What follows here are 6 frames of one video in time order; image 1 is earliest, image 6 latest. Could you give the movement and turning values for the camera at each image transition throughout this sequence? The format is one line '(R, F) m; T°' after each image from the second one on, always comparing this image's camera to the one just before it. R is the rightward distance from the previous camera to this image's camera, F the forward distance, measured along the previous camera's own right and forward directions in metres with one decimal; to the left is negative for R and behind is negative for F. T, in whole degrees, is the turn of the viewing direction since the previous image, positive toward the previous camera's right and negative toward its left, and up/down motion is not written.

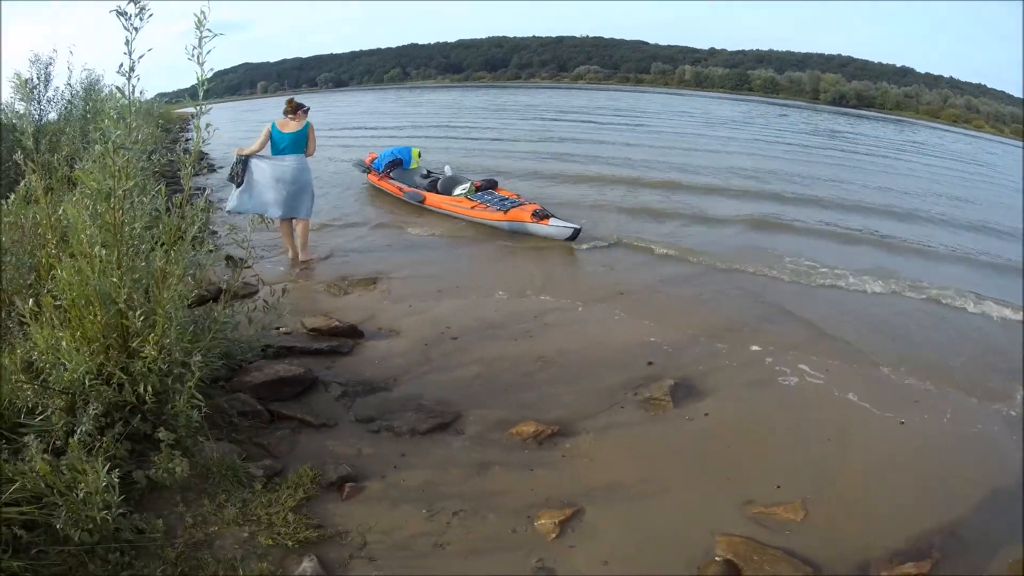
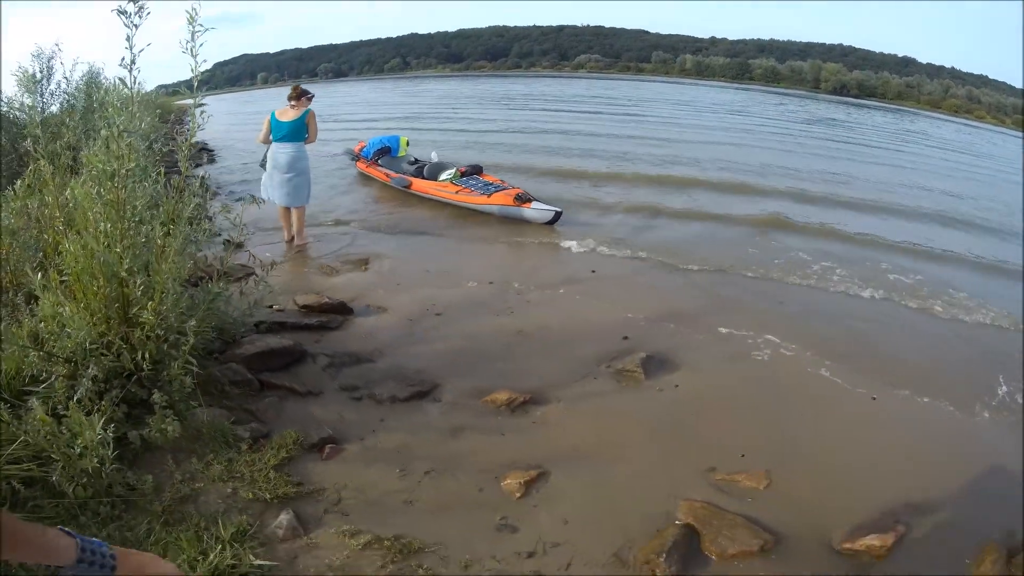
(+0.2, -0.2) m; 0°
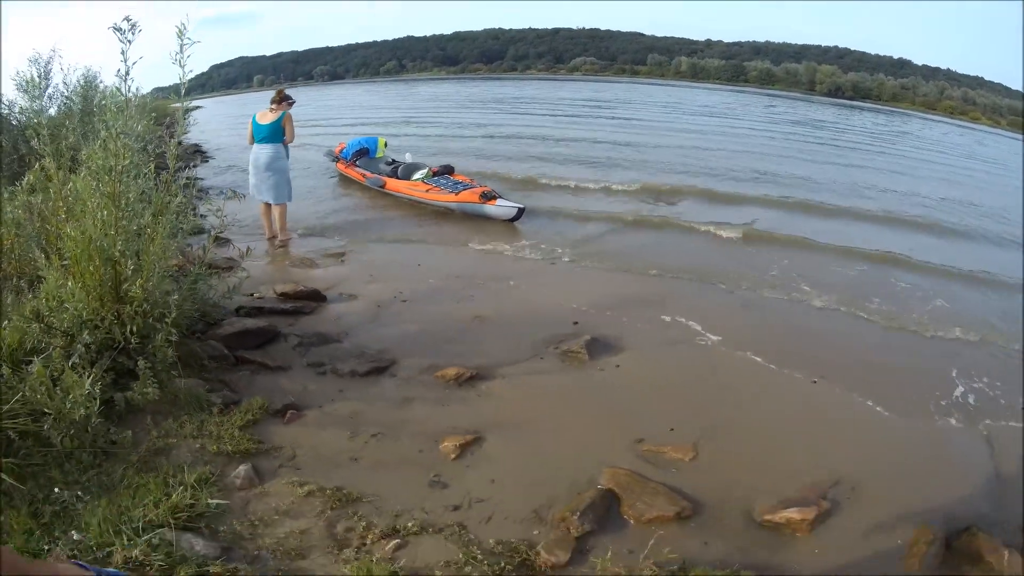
(+0.5, -0.5) m; -1°
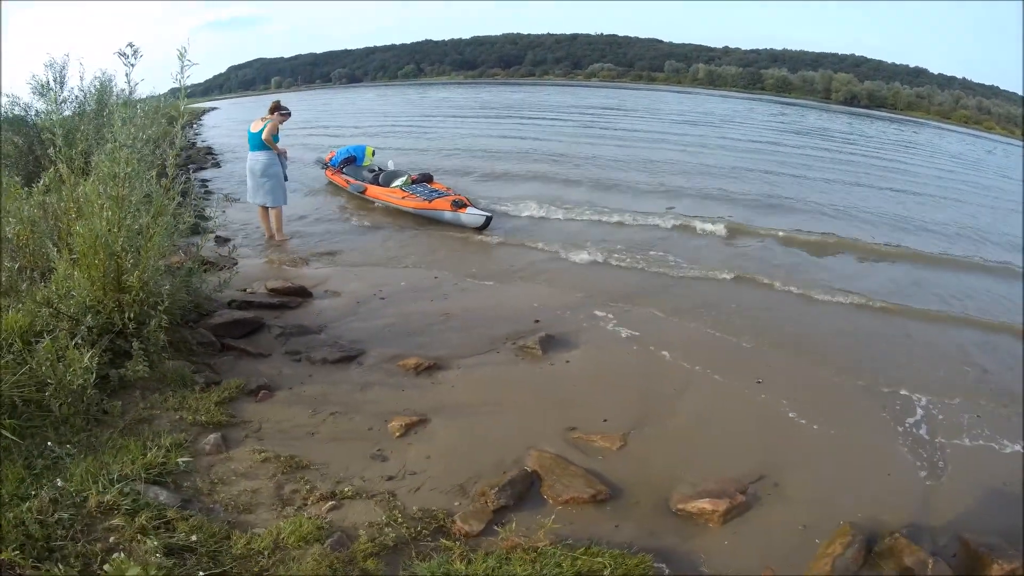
(+0.6, -0.5) m; -2°
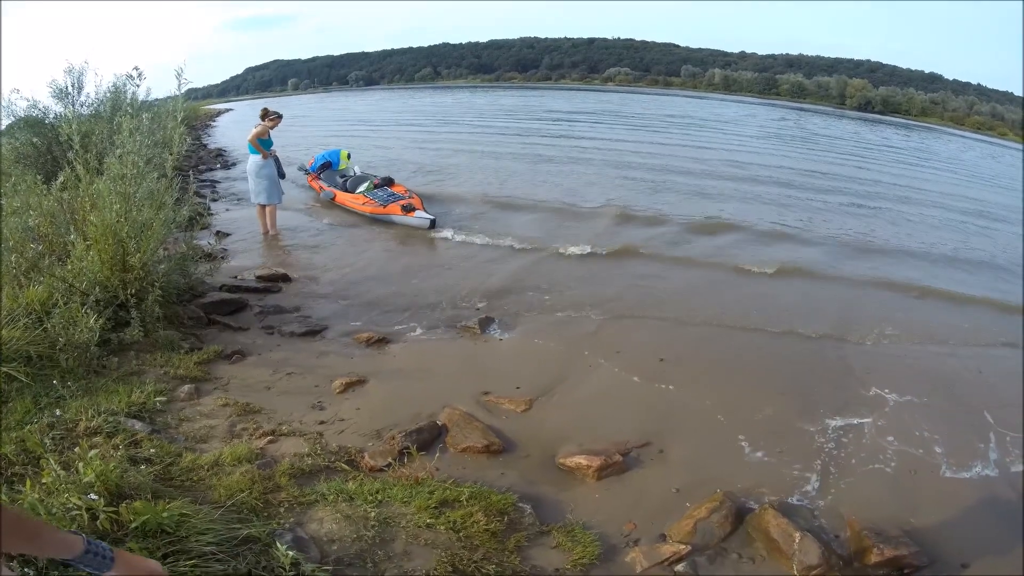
(+1.0, -0.9) m; -3°
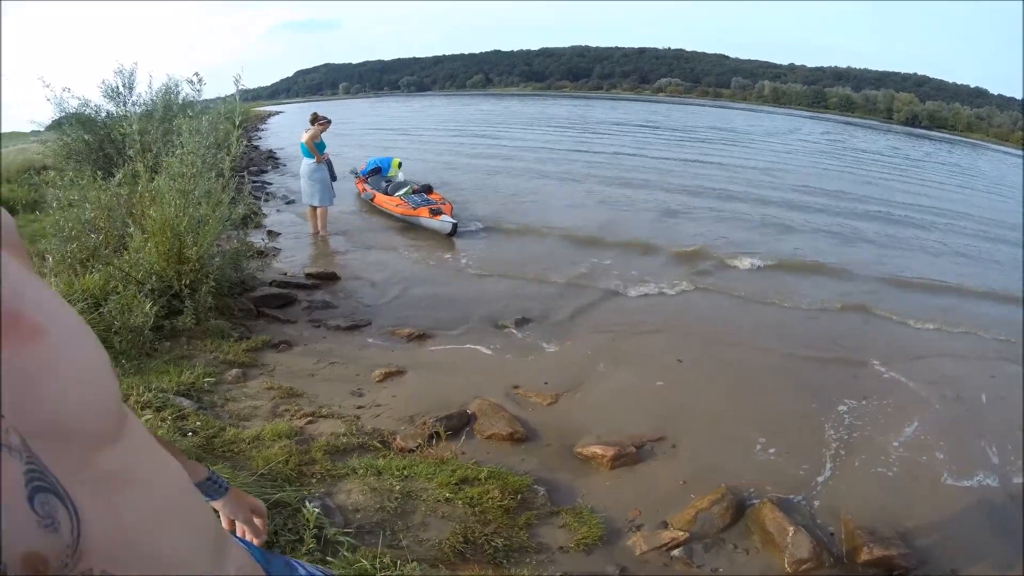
(+0.2, -0.4) m; -4°
